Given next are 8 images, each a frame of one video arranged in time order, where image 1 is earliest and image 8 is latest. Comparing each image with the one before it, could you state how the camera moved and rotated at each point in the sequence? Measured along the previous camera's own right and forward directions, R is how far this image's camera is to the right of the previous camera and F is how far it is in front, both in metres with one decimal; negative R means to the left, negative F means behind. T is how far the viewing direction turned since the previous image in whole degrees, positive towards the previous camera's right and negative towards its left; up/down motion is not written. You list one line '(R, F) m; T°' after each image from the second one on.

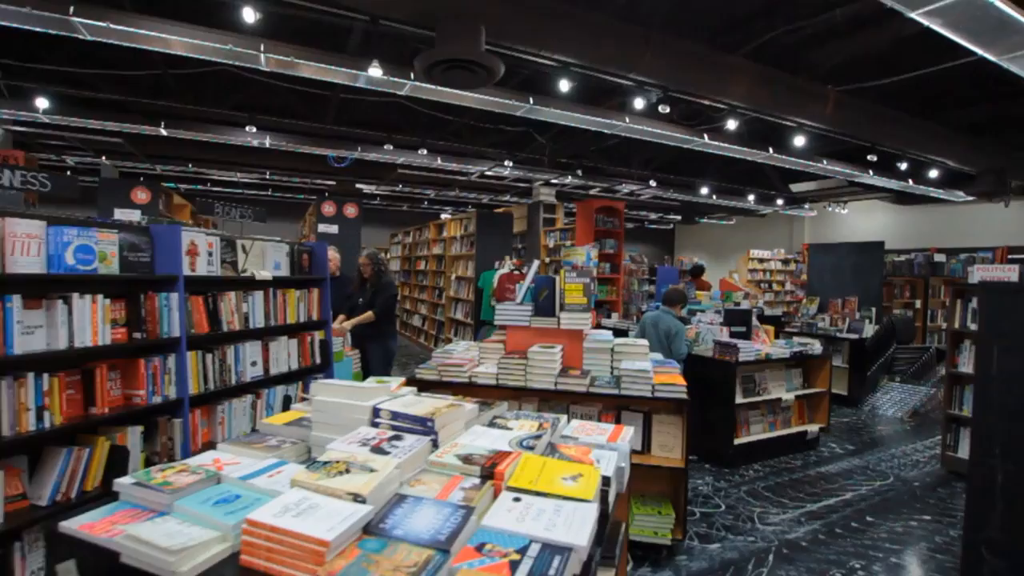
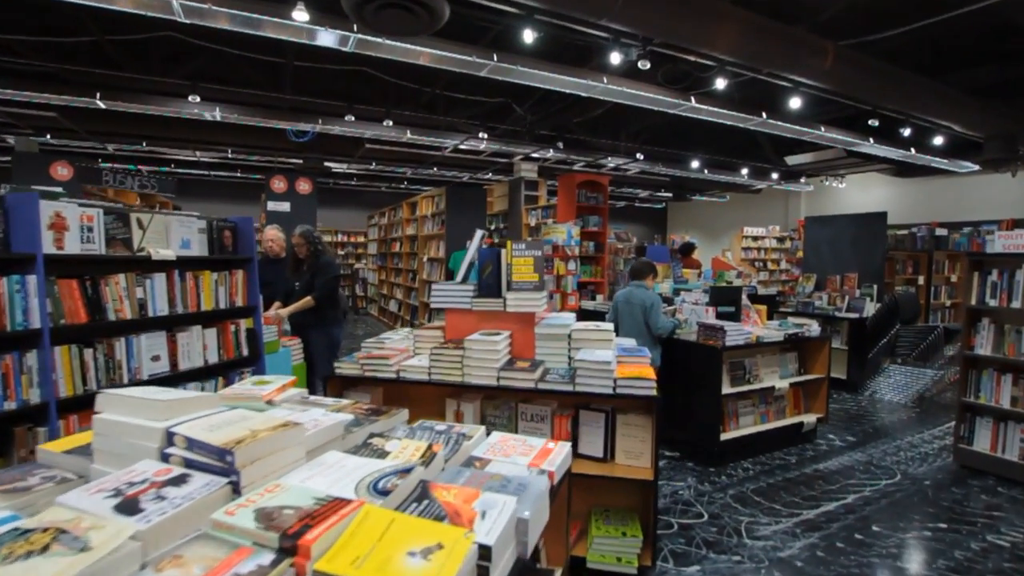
(+0.3, +0.6) m; 0°
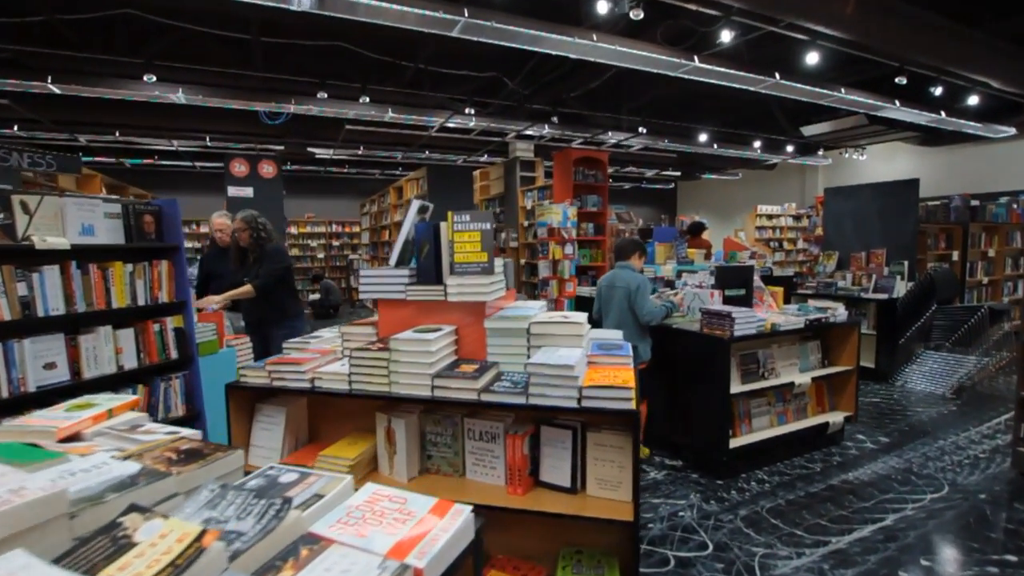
(+0.3, +0.6) m; -1°
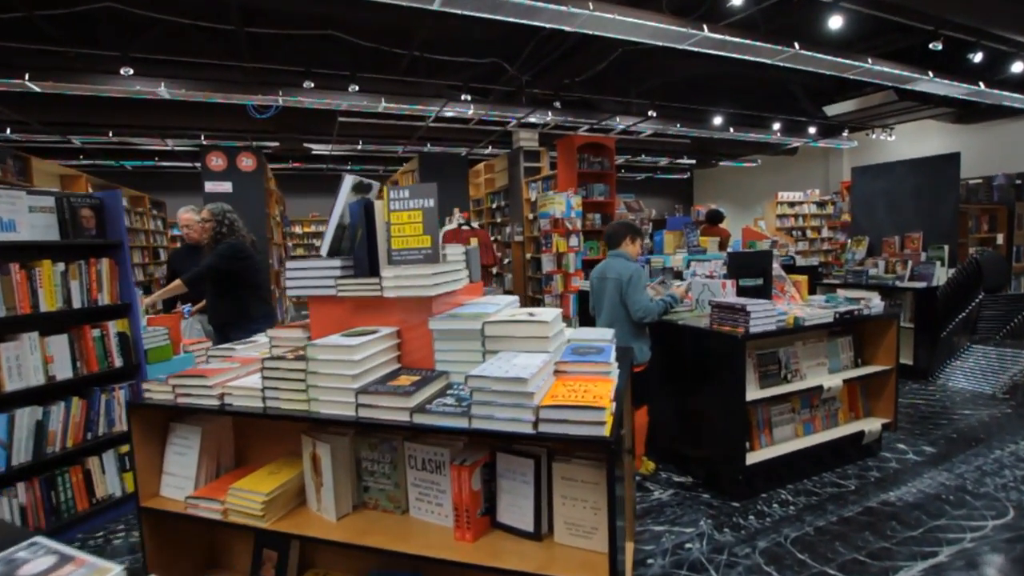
(+0.2, +0.4) m; -2°
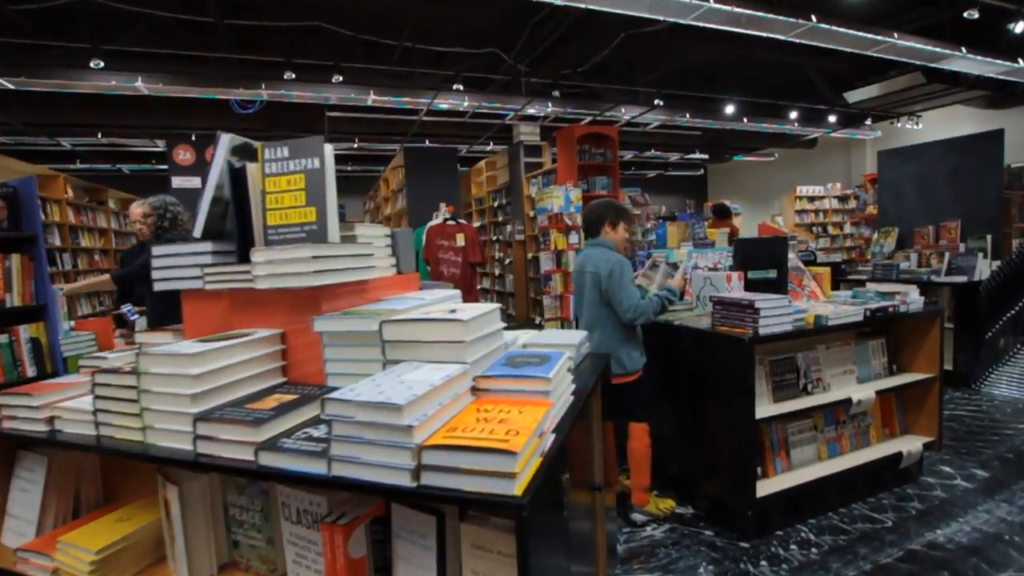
(+0.3, +0.5) m; -2°
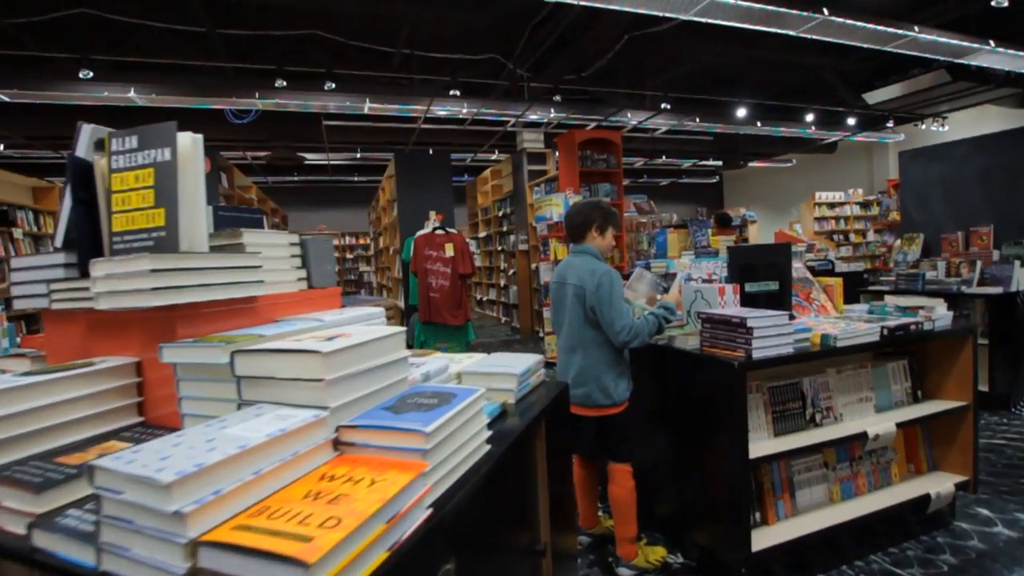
(+0.2, +0.3) m; -2°
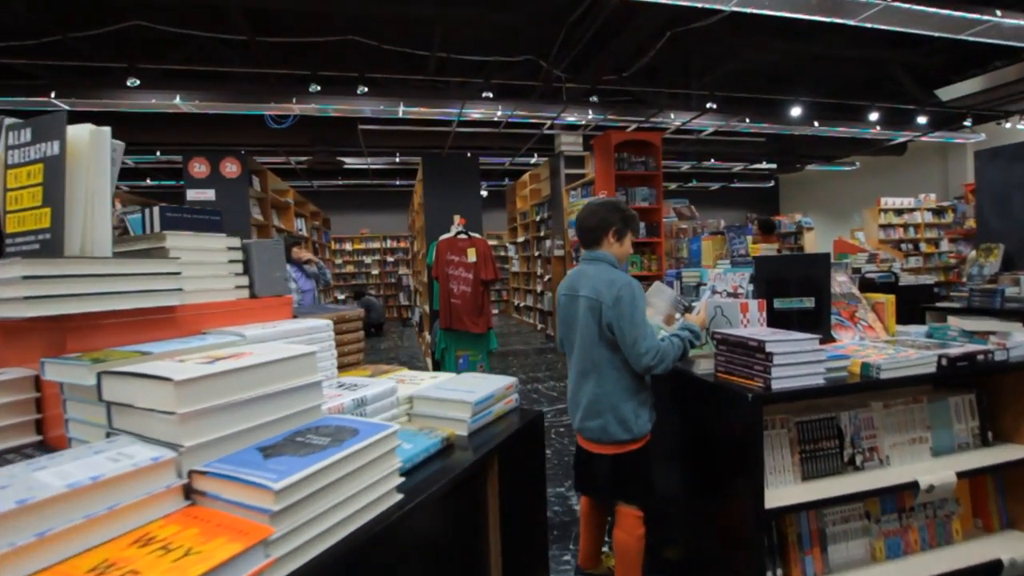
(+0.2, +0.2) m; -5°
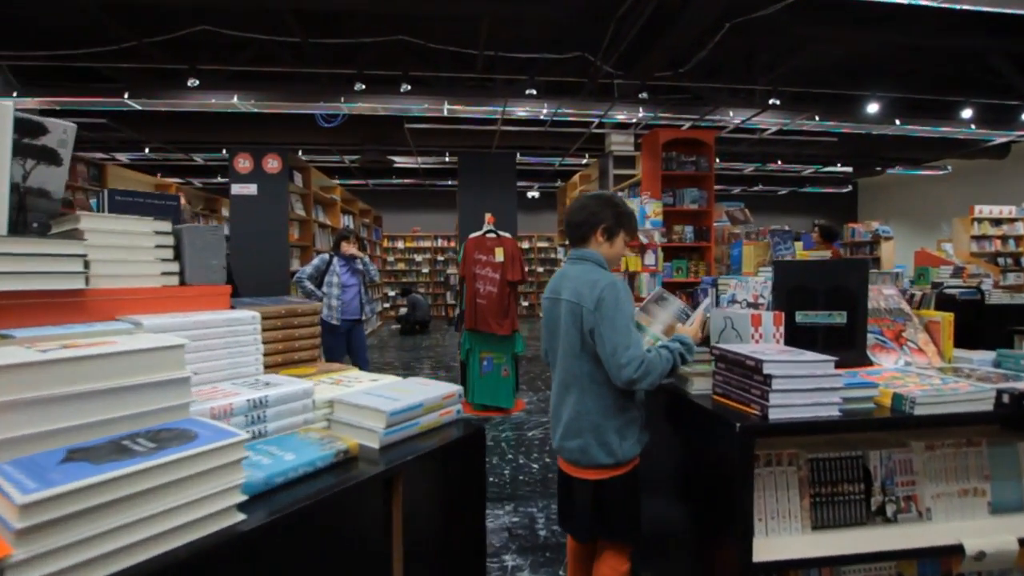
(+0.3, +0.2) m; -7°
